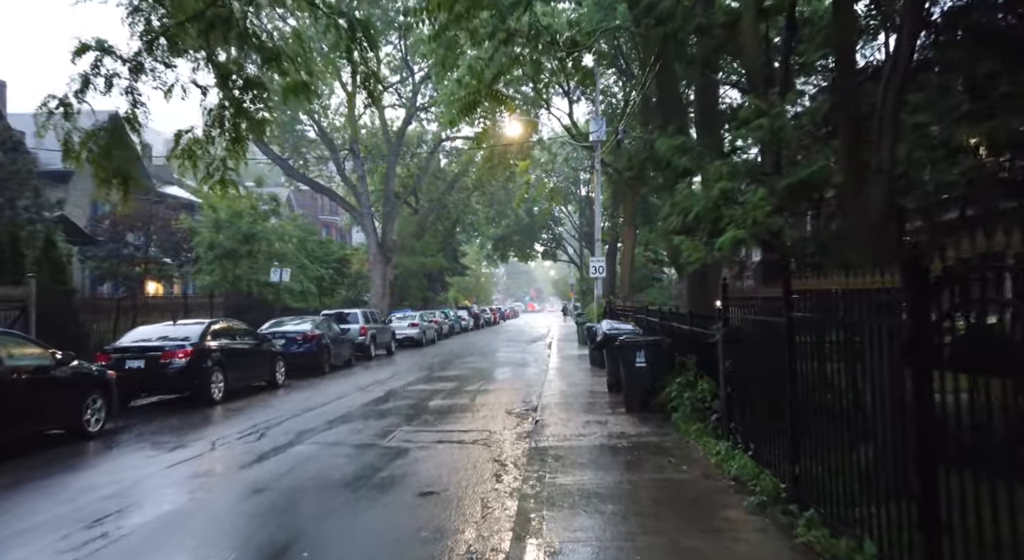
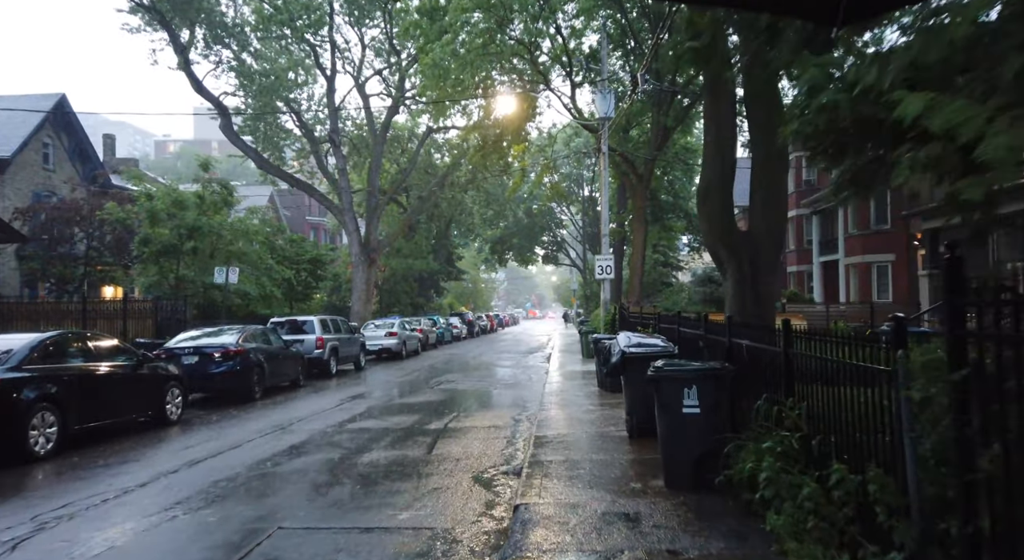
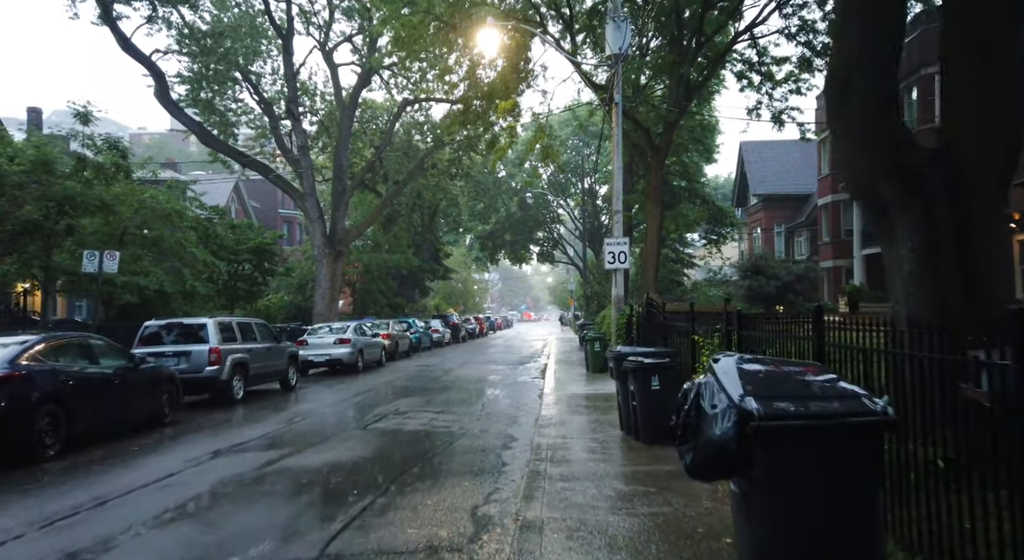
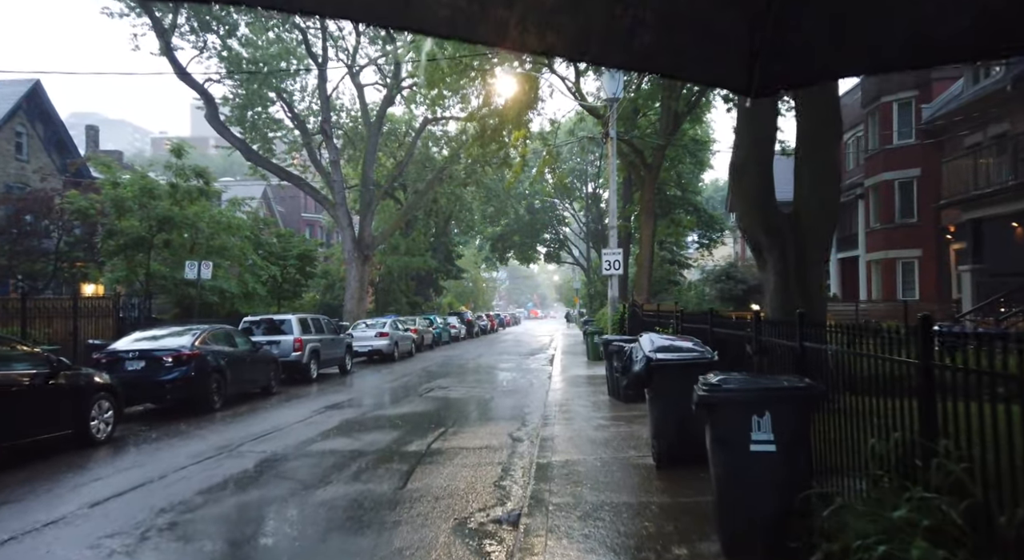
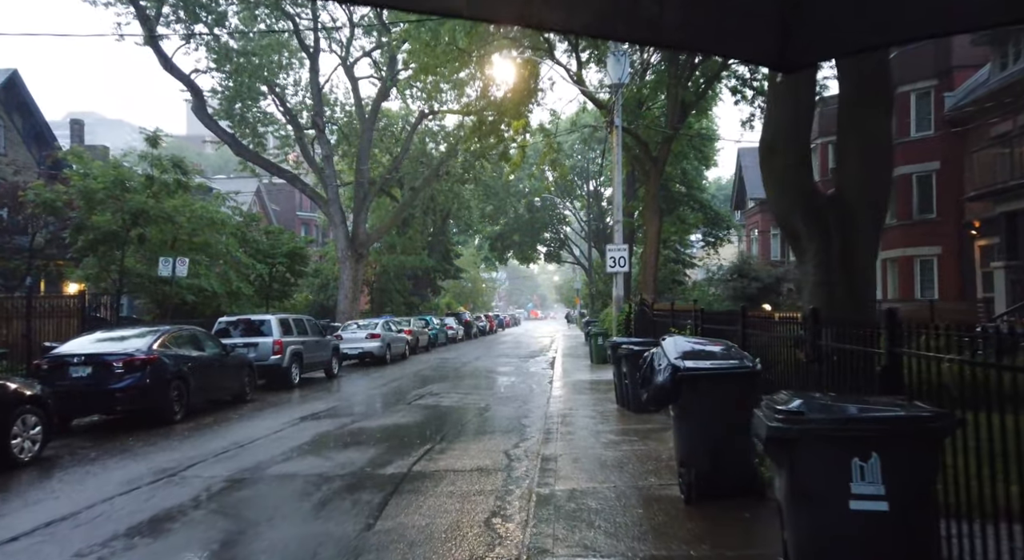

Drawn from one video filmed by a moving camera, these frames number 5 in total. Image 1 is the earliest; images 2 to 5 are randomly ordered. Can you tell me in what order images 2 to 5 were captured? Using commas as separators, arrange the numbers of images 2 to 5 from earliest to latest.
2, 4, 5, 3
